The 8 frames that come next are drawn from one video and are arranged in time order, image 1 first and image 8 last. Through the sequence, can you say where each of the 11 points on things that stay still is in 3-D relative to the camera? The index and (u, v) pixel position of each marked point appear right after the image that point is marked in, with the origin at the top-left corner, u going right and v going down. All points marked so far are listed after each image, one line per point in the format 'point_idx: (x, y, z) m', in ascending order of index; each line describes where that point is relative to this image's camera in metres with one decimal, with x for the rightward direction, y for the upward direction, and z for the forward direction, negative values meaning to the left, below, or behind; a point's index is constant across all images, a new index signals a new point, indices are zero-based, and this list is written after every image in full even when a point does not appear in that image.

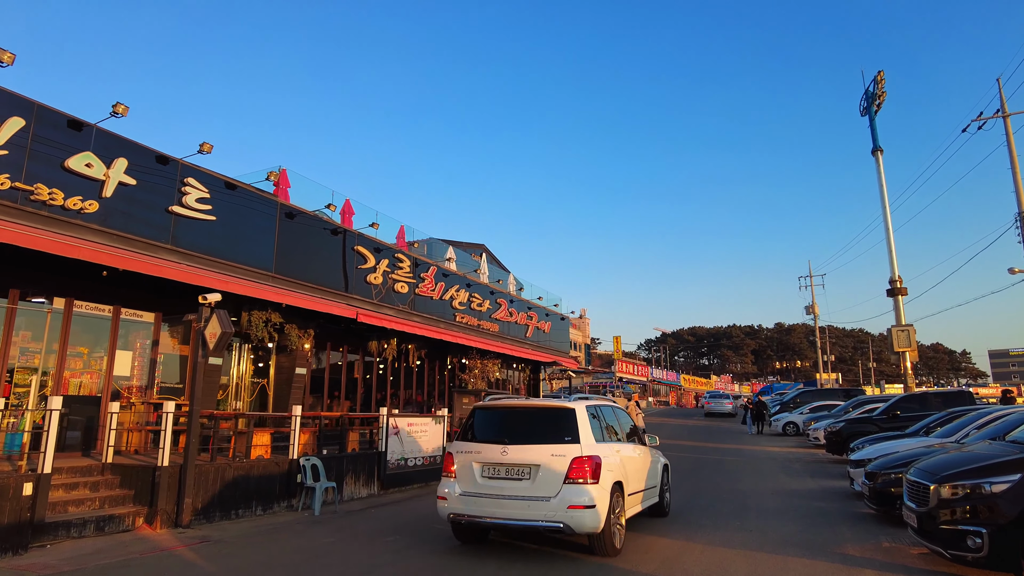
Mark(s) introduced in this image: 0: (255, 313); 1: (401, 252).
0: (-4.9, -0.5, +12.3) m
1: (-2.8, +0.9, +16.0) m
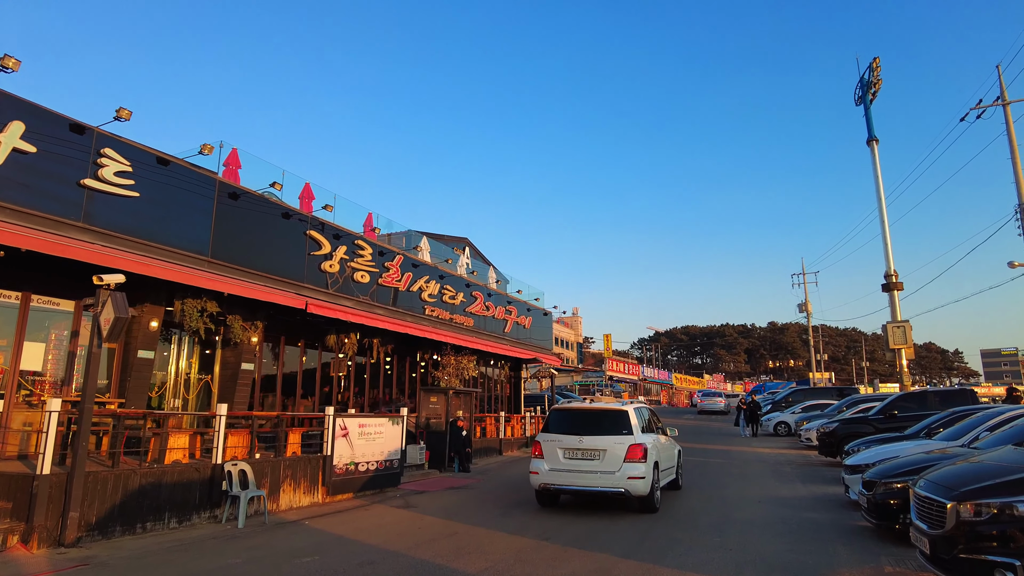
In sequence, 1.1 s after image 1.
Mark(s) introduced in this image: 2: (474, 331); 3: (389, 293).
0: (-5.6, -0.2, +11.1) m
1: (-3.5, +1.2, +14.8) m
2: (-1.2, -1.3, +19.6) m
3: (-3.1, -0.1, +15.6) m
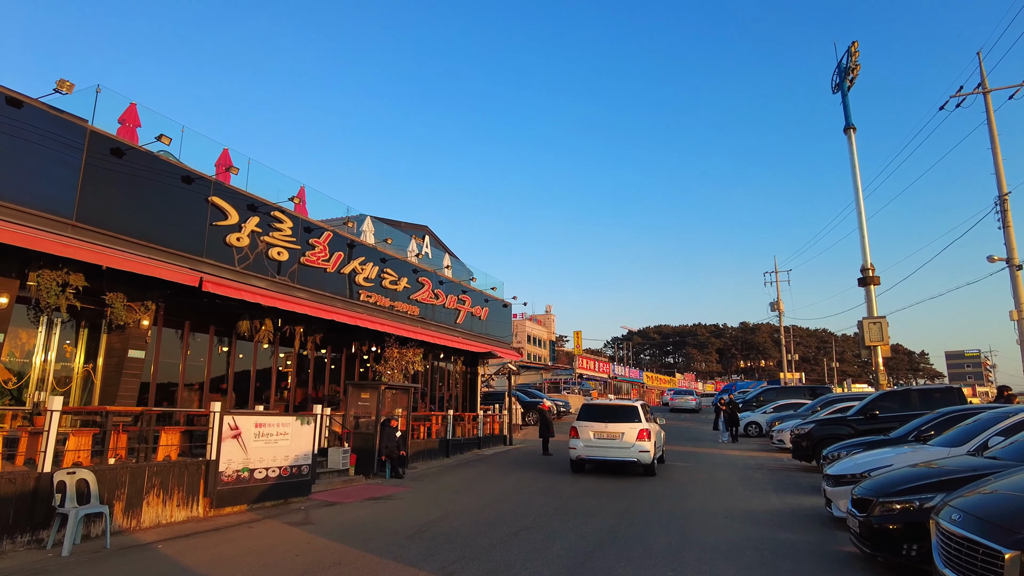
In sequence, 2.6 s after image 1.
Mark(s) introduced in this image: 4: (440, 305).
0: (-6.6, +0.2, +9.2) m
1: (-4.7, +1.6, +13.0) m
2: (-2.5, -0.9, +17.8) m
3: (-4.3, +0.3, +13.7) m
4: (-2.1, -0.5, +18.9) m
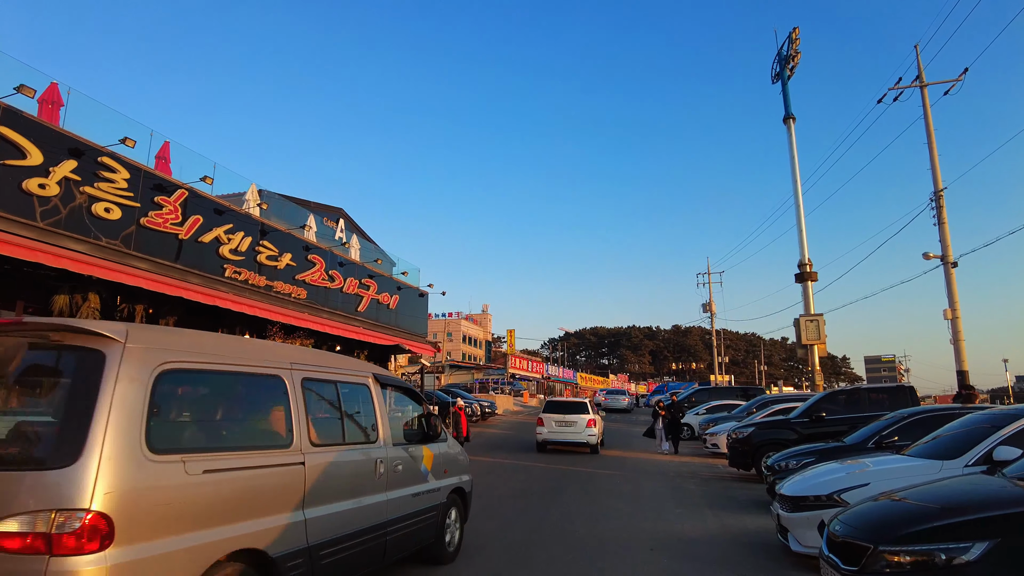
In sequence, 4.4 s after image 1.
0: (-8.0, +0.8, +6.3) m
1: (-6.4, +2.1, +10.2) m
2: (-4.8, -0.4, +15.3) m
3: (-6.1, +0.8, +11.1) m
4: (-4.5, 0.0, +16.4) m
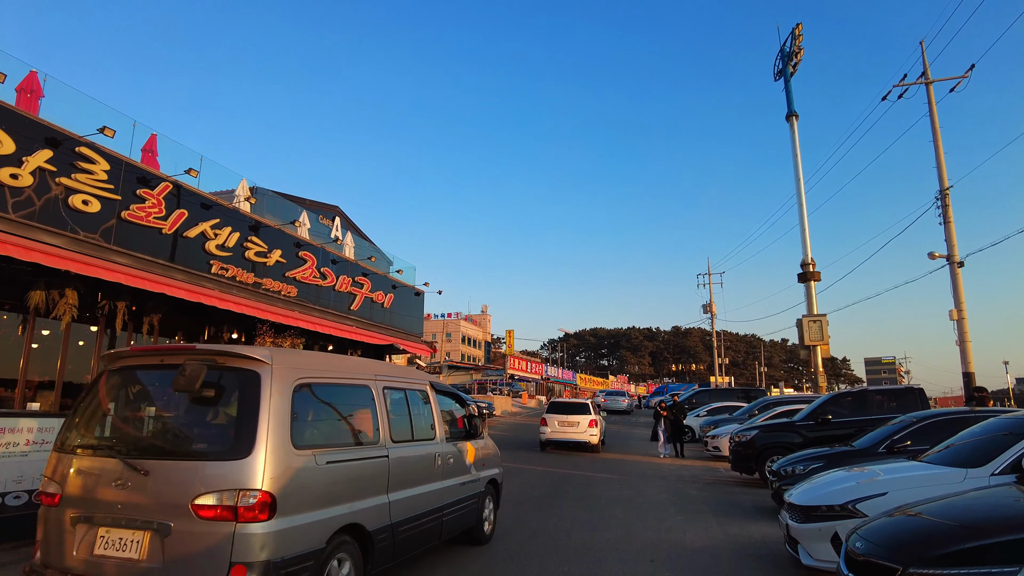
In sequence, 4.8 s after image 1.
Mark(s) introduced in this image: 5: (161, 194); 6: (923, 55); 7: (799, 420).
0: (-8.1, +0.9, +5.9) m
1: (-6.4, +2.2, +9.9) m
2: (-4.8, -0.4, +14.9) m
3: (-6.1, +0.9, +10.7) m
4: (-4.5, 0.0, +16.0) m
5: (-6.1, +1.6, +11.1) m
6: (+12.0, +6.8, +19.0) m
7: (+5.3, -2.5, +12.0) m
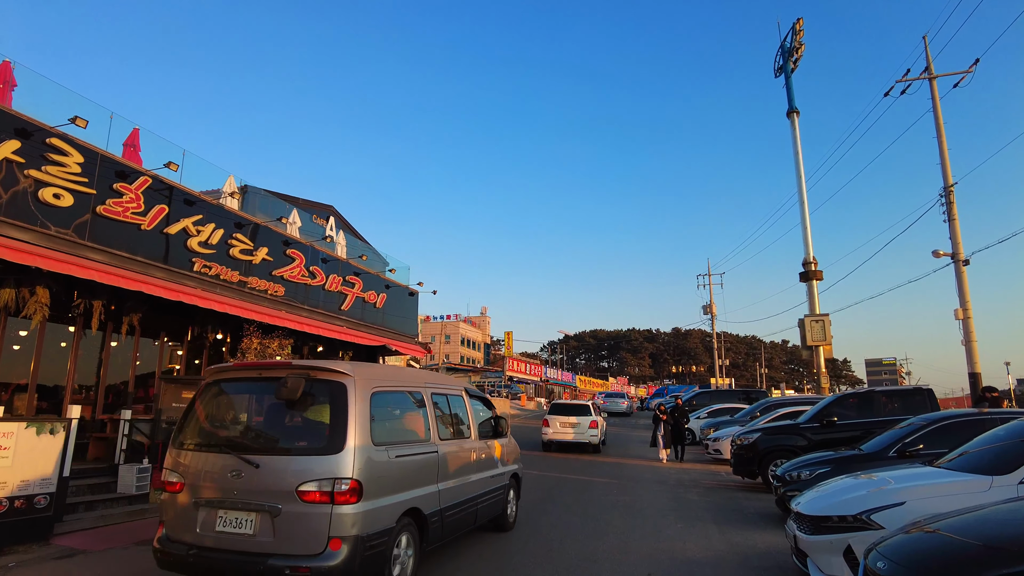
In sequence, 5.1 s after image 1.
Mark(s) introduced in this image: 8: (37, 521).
0: (-8.2, +0.9, +5.5) m
1: (-6.6, +2.2, +9.4) m
2: (-5.0, -0.4, +14.5) m
3: (-6.3, +0.9, +10.2) m
4: (-4.7, 0.0, +15.6) m
5: (-6.2, +1.6, +10.7) m
6: (+11.9, +6.9, +18.6) m
7: (+5.2, -2.4, +11.6) m
8: (-5.1, -2.5, +6.8) m
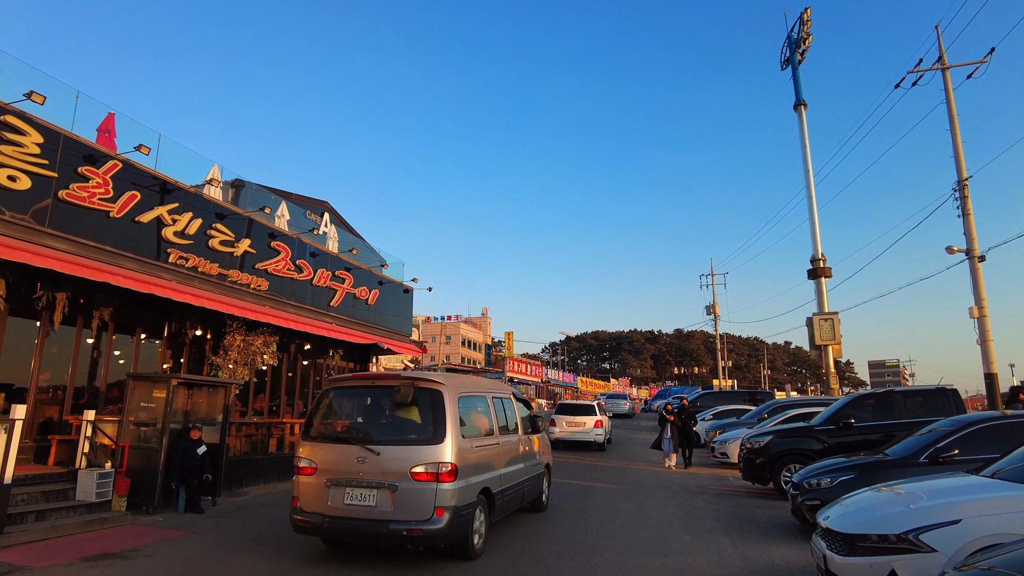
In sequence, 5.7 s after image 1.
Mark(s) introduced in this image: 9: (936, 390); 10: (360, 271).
0: (-8.3, +1.0, +4.8) m
1: (-6.6, +2.3, +8.7) m
2: (-5.0, -0.2, +13.8) m
3: (-6.3, +1.0, +9.5) m
4: (-4.7, +0.1, +14.9) m
5: (-6.3, +1.8, +10.0) m
6: (+11.9, +6.9, +17.9) m
7: (+5.1, -2.3, +10.9) m
8: (-5.2, -2.3, +6.1) m
9: (+7.2, -1.7, +11.0) m
10: (-4.1, +0.5, +17.3) m
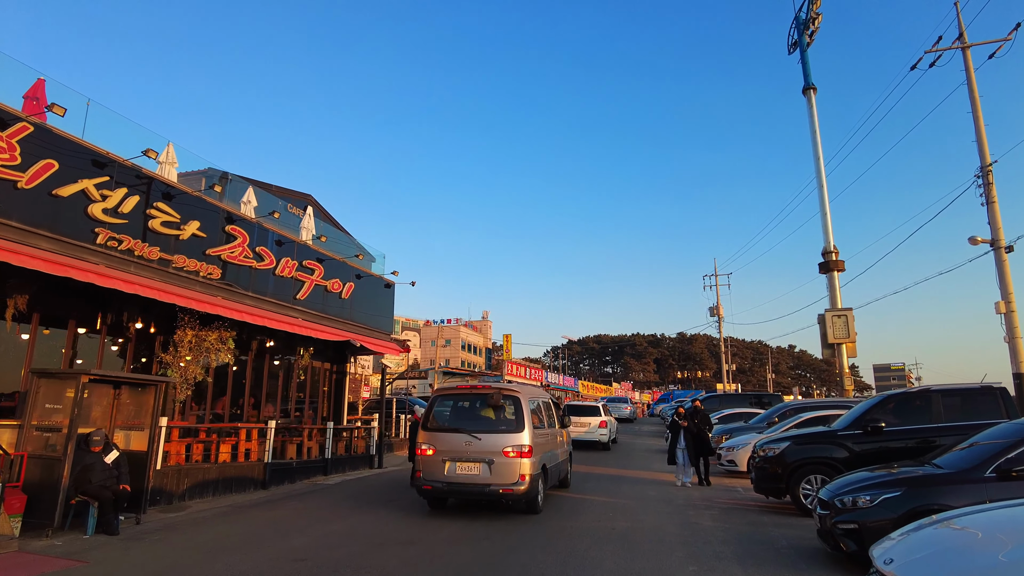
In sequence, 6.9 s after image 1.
0: (-8.6, +1.3, +3.4) m
1: (-7.0, +2.6, +7.4) m
2: (-5.4, 0.0, +12.4) m
3: (-6.7, +1.3, +8.2) m
4: (-5.0, +0.3, +13.5) m
5: (-6.6, +2.0, +8.6) m
6: (+11.5, +7.1, +16.5) m
7: (+4.8, -2.0, +9.4) m
8: (-5.6, -2.1, +4.7) m
9: (+6.8, -1.5, +9.5) m
10: (-4.4, +0.6, +15.9) m
